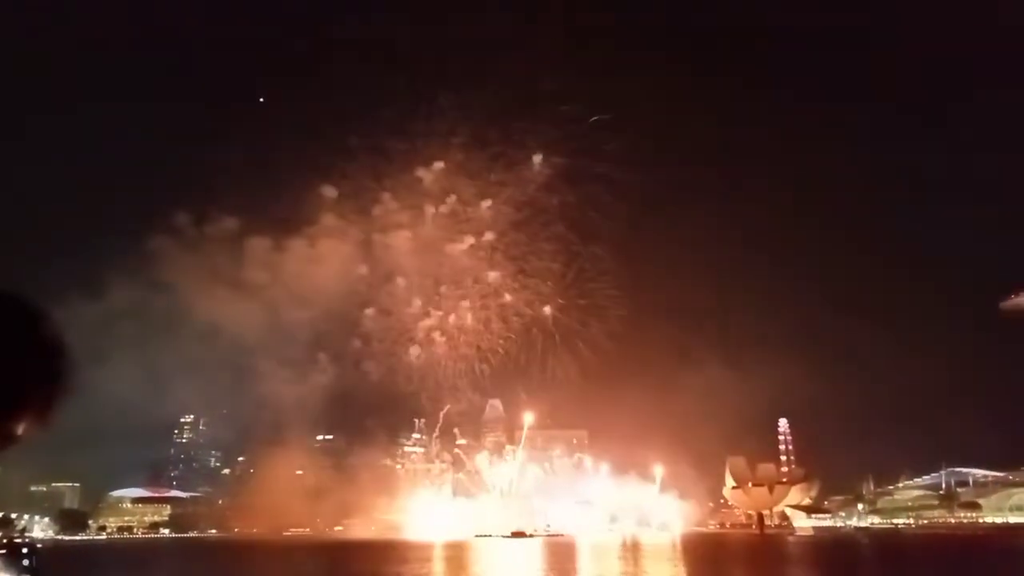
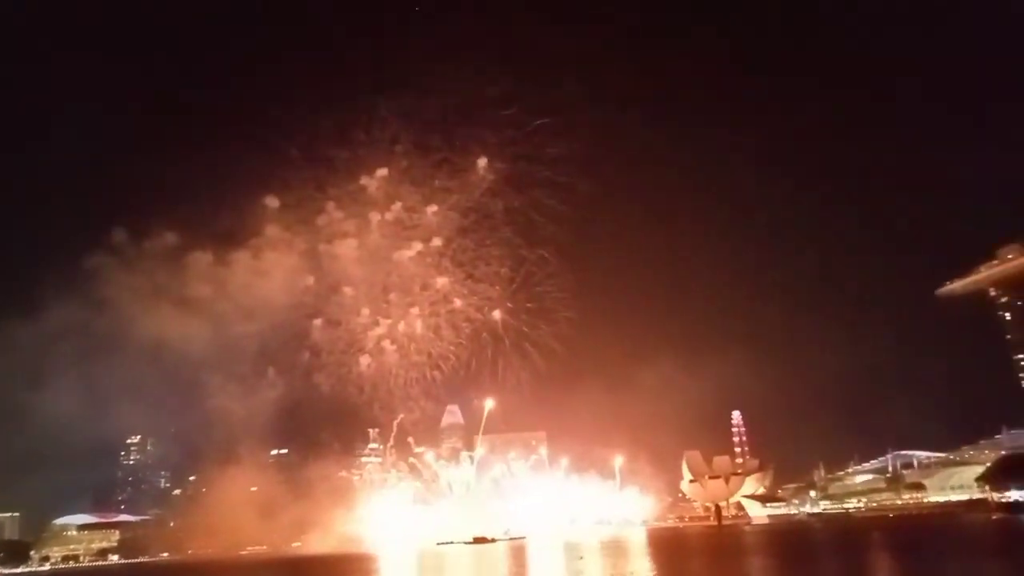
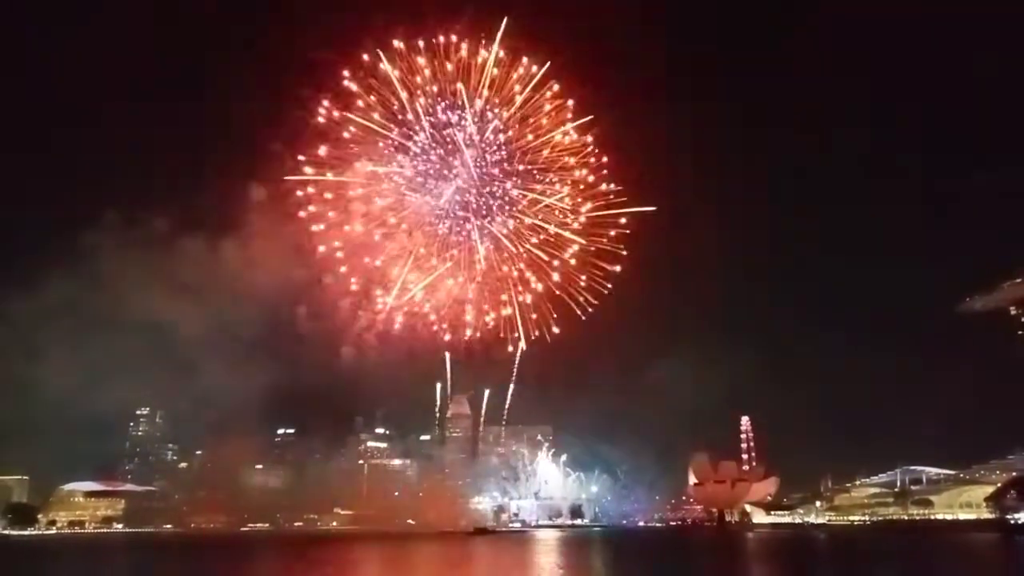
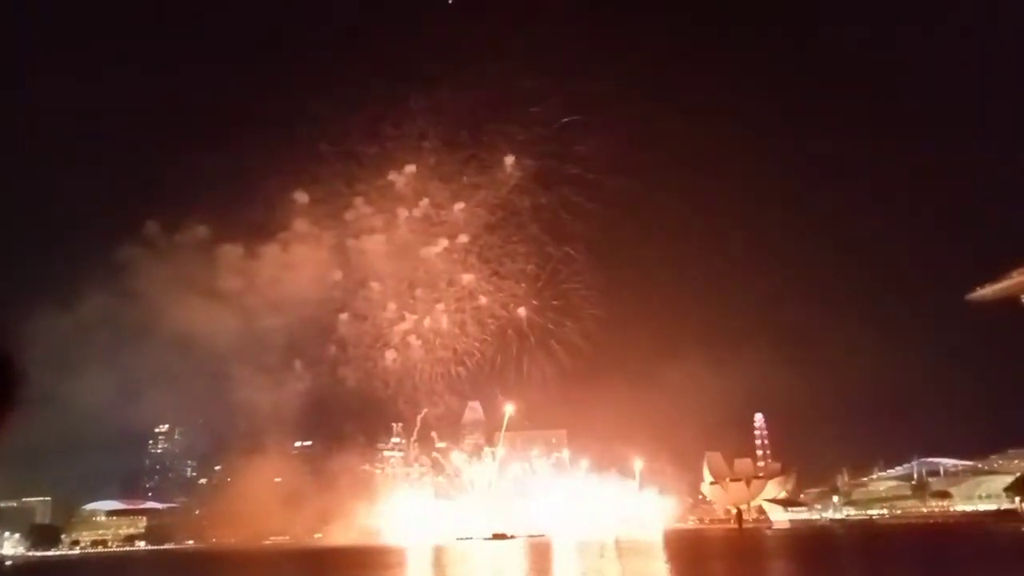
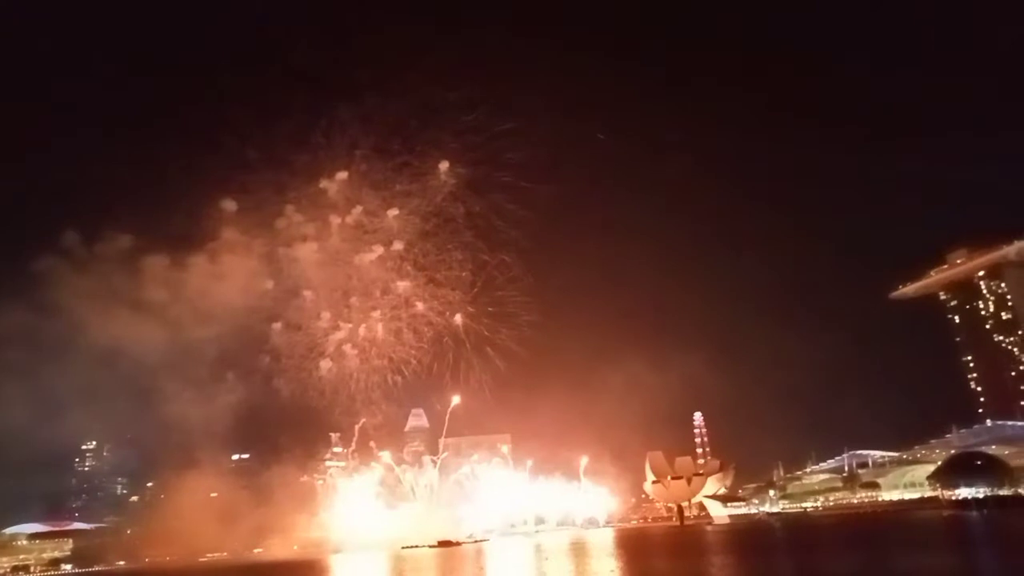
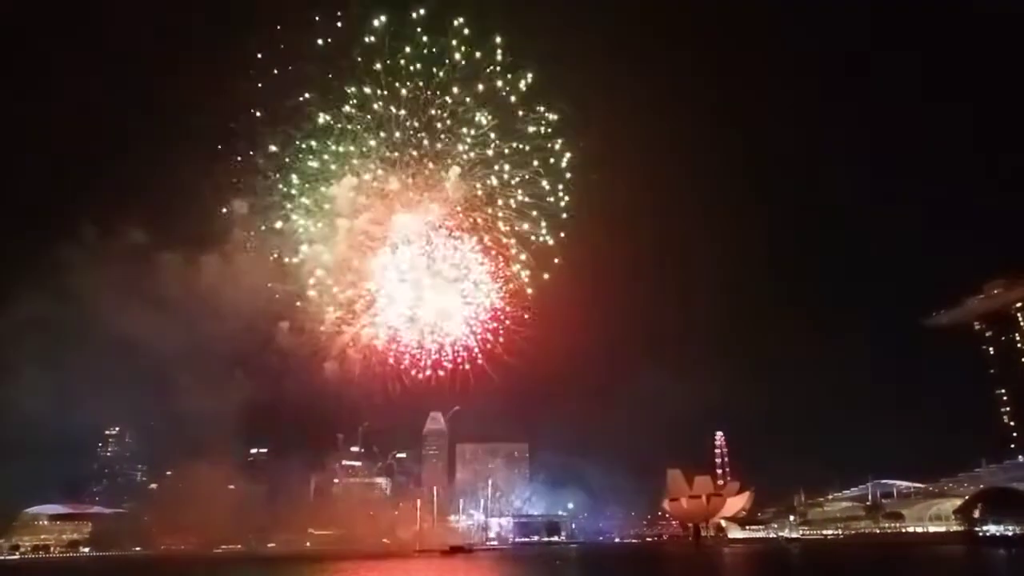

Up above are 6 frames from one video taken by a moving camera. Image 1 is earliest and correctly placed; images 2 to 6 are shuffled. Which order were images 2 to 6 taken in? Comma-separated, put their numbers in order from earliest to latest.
4, 2, 5, 6, 3
